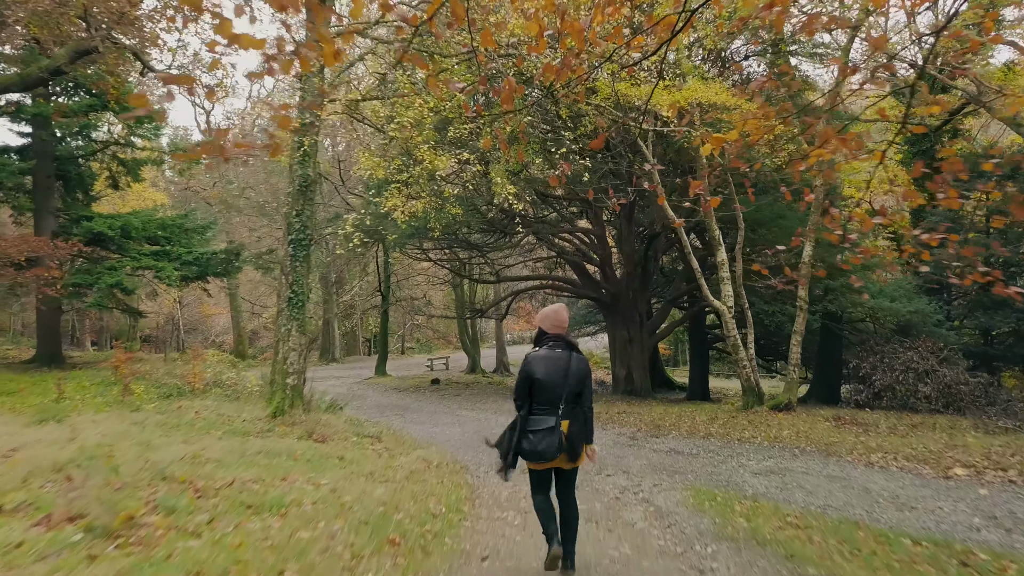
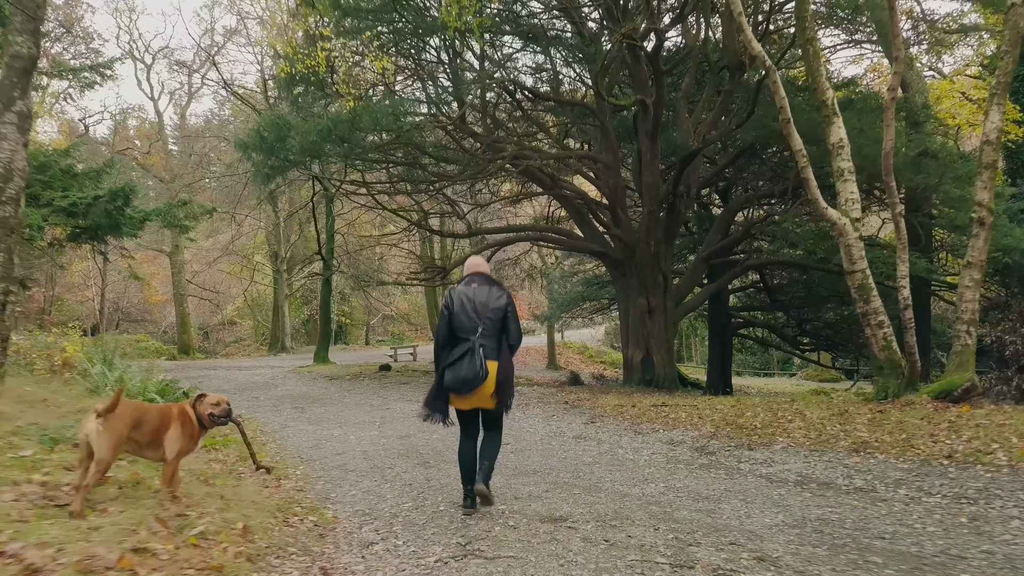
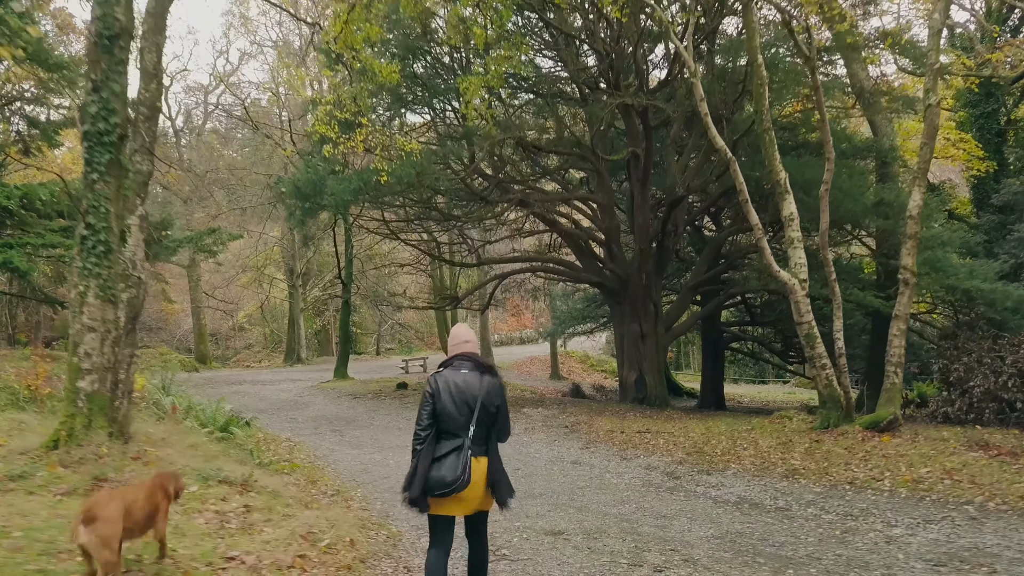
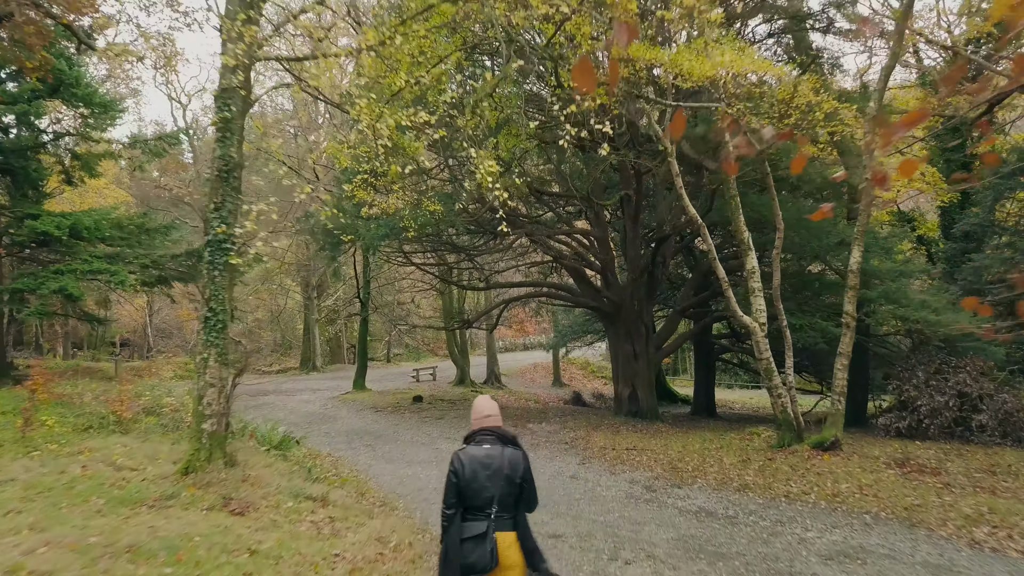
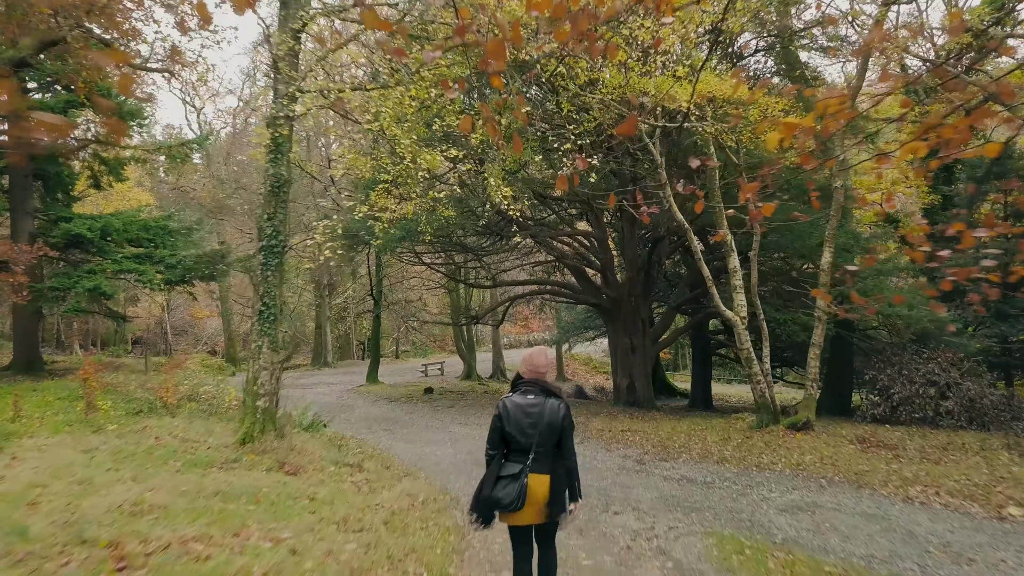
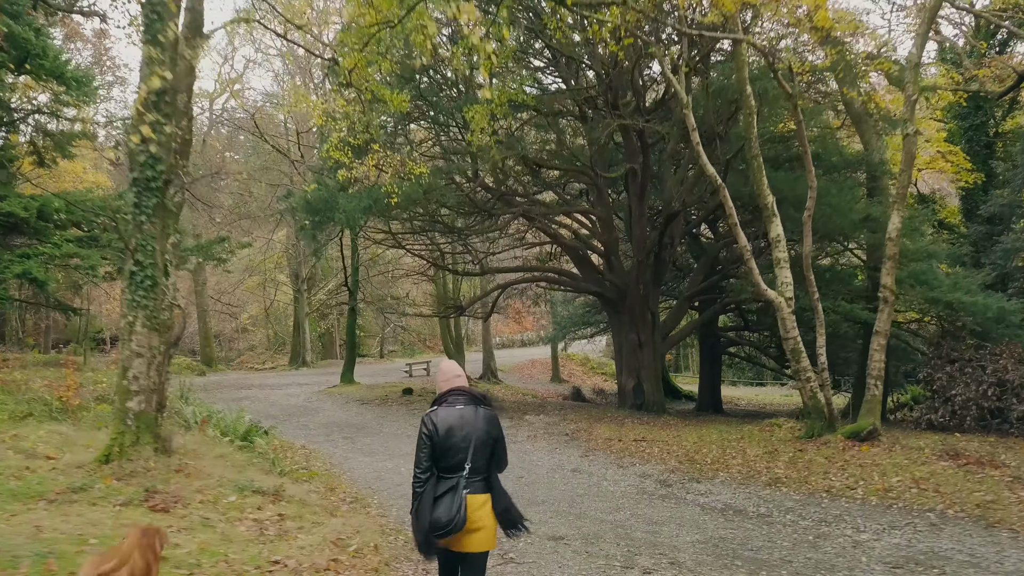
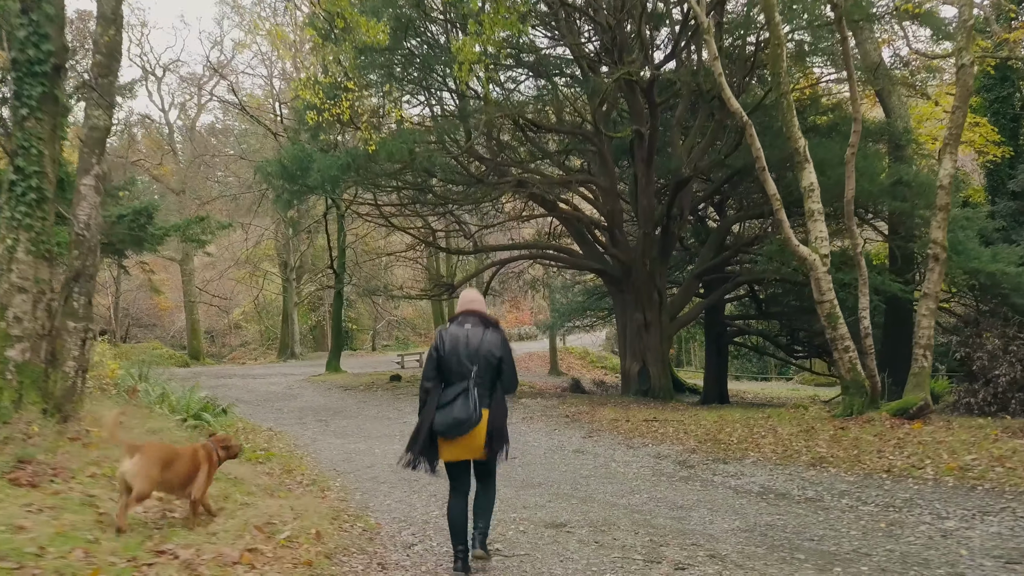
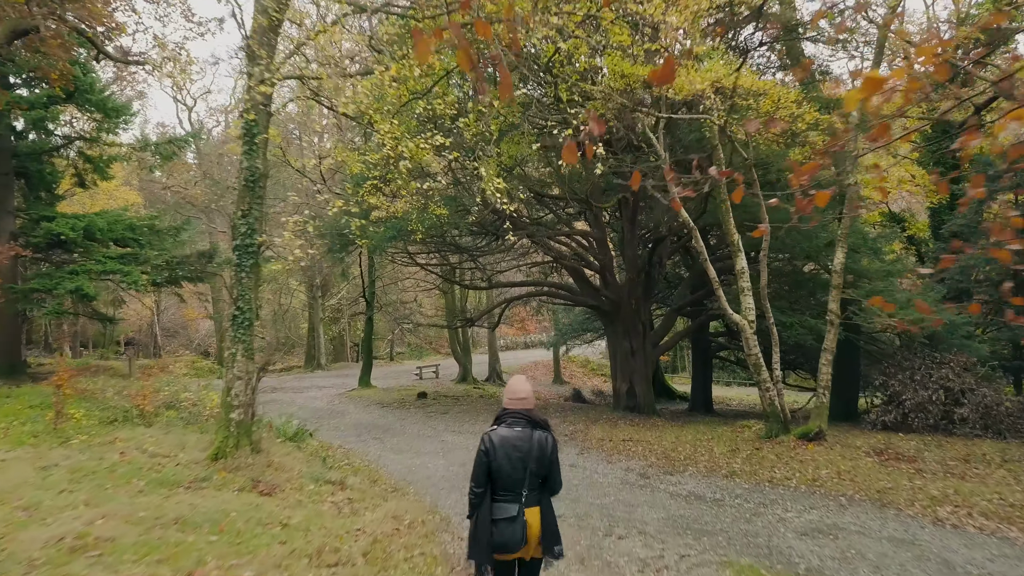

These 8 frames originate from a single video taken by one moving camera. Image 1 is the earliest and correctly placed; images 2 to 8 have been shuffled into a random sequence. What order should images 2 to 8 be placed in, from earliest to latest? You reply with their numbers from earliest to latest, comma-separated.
5, 8, 4, 6, 3, 7, 2
